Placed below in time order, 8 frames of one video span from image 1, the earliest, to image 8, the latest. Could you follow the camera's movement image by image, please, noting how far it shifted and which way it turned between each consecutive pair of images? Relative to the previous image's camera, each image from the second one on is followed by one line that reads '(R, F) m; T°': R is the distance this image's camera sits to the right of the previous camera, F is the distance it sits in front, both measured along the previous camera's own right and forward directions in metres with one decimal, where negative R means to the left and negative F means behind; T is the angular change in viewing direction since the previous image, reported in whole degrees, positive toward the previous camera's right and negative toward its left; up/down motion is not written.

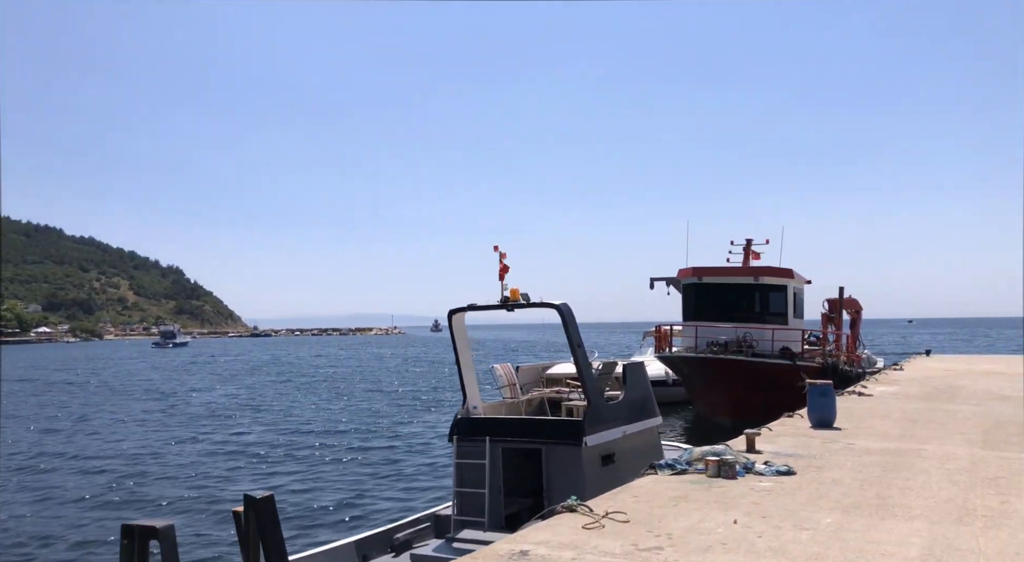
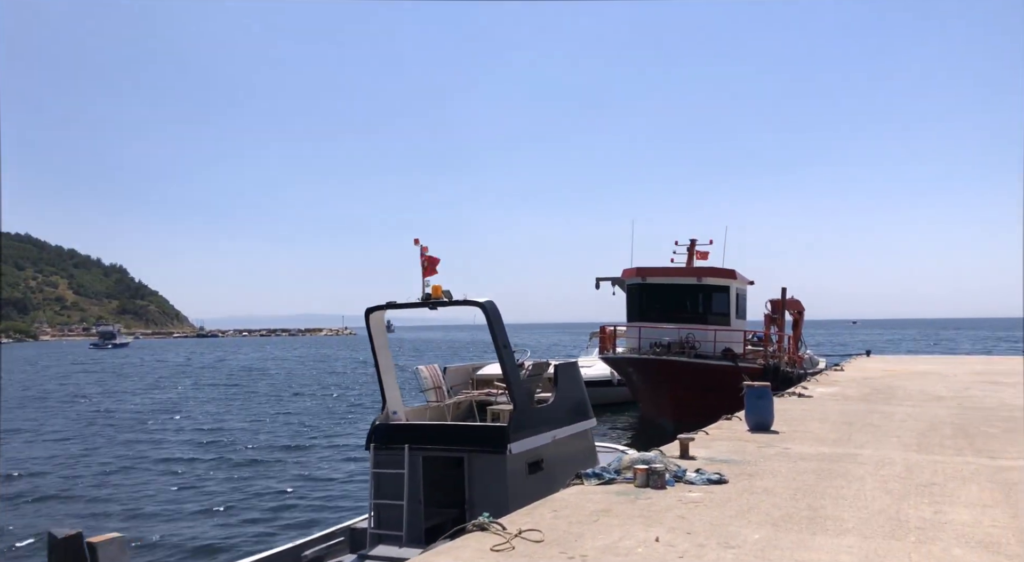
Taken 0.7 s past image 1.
(+0.3, +0.4) m; +3°
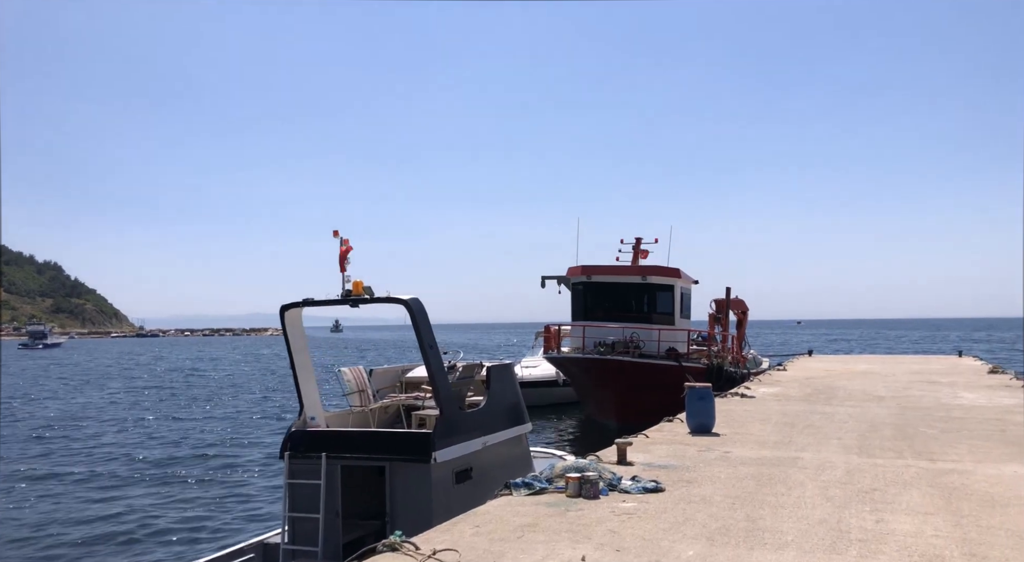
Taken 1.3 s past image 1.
(+0.2, +0.5) m; +3°
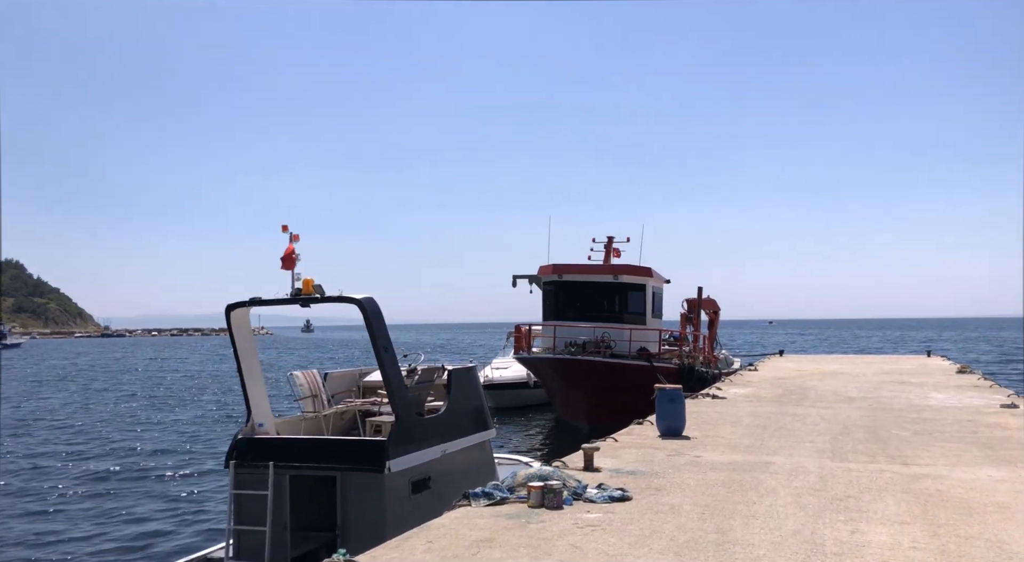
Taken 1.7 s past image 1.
(+0.1, +0.4) m; +2°
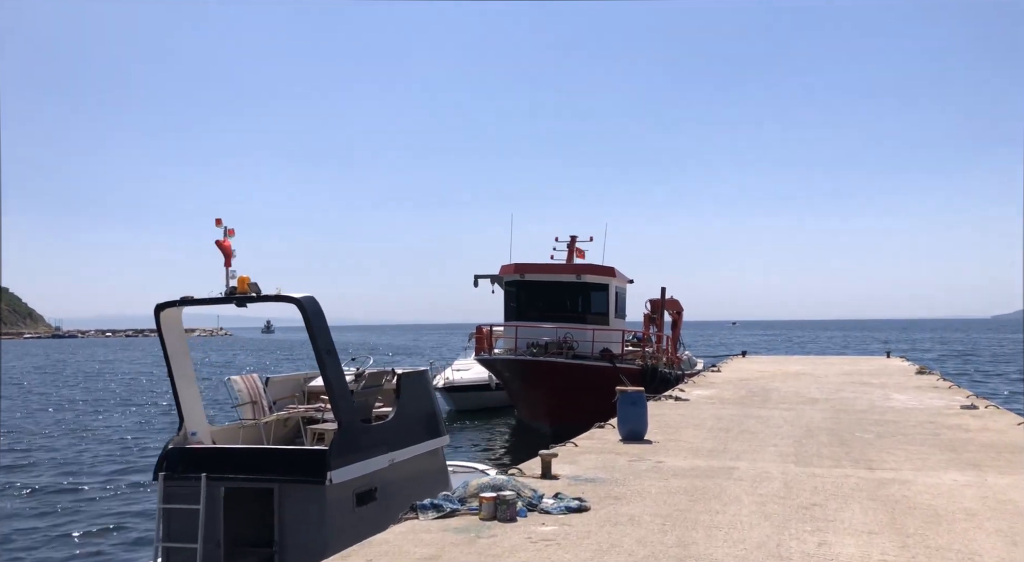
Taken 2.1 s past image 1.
(+0.1, +0.4) m; +2°
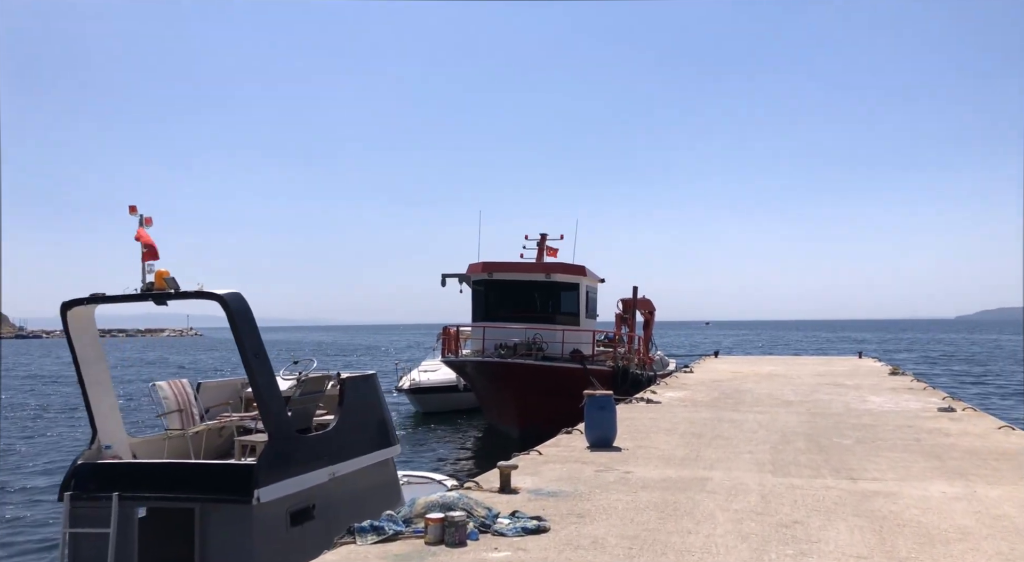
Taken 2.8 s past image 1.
(+0.2, +0.7) m; +2°
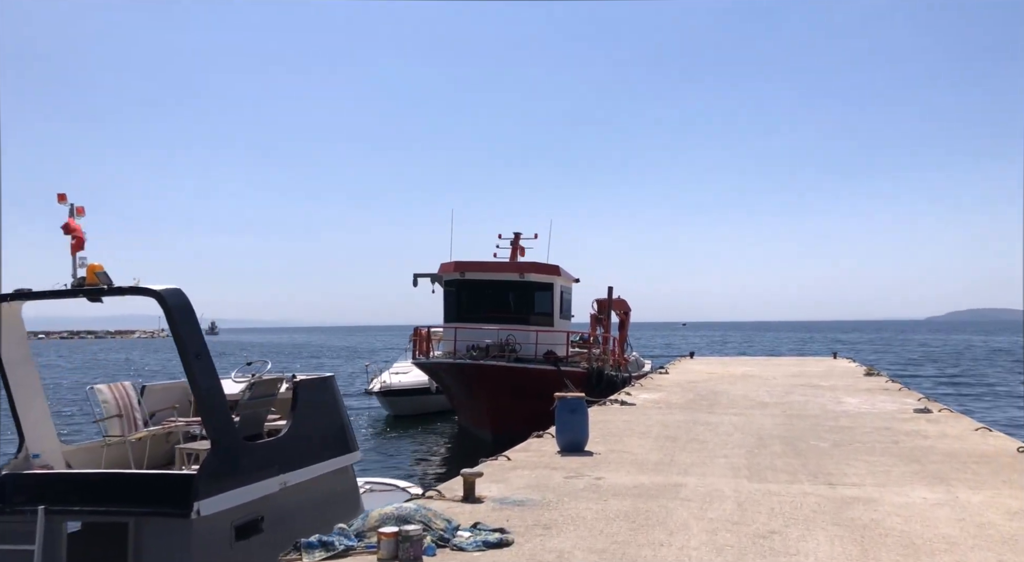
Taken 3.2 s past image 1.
(+0.1, +0.4) m; +1°
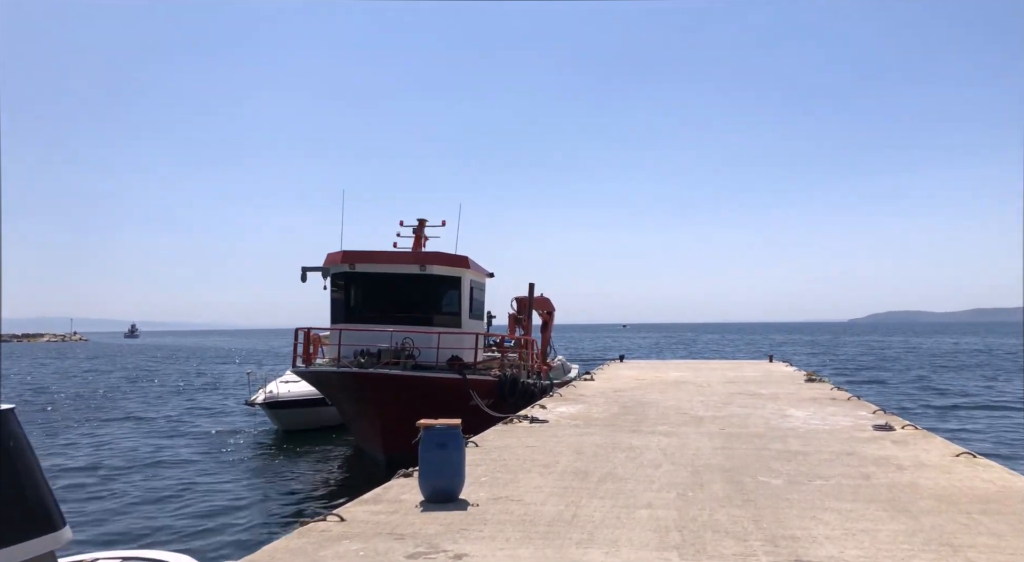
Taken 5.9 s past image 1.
(+0.8, +2.9) m; +4°
